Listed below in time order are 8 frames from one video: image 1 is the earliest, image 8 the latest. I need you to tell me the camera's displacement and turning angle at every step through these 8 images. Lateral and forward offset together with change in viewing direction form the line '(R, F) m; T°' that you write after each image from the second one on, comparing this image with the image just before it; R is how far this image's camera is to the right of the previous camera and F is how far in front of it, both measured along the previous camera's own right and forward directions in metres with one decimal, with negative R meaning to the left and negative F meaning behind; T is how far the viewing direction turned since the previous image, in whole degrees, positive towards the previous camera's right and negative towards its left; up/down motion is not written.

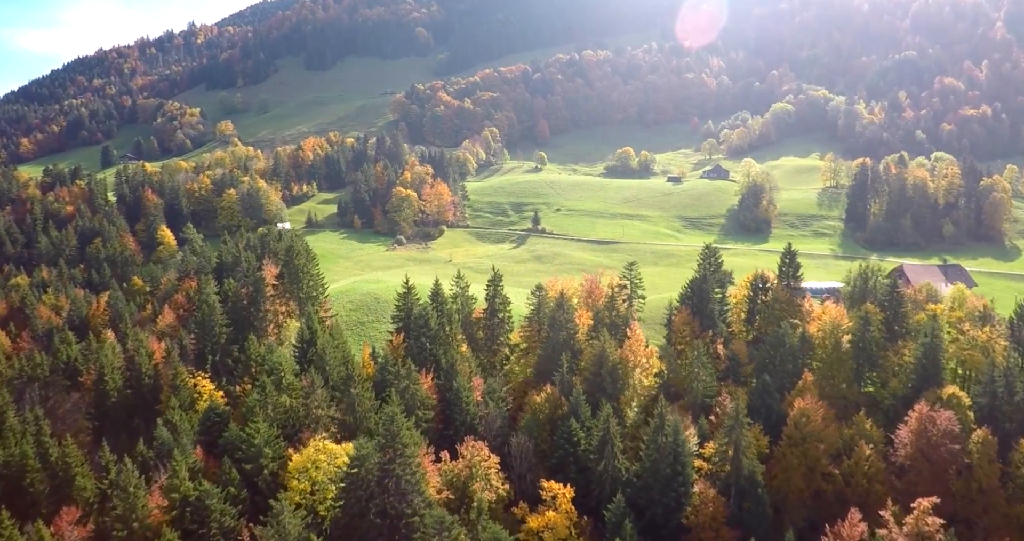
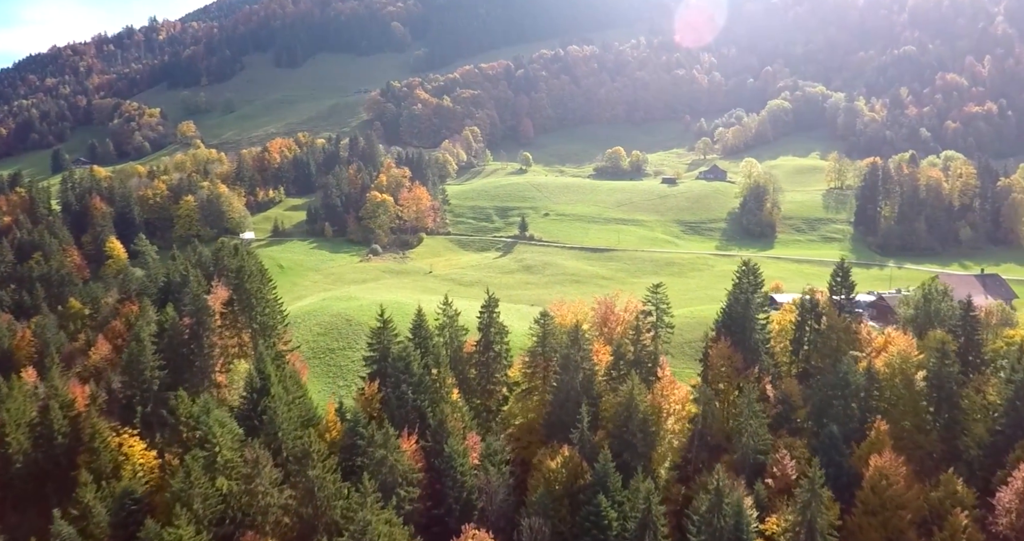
(-1.8, +13.2) m; +2°
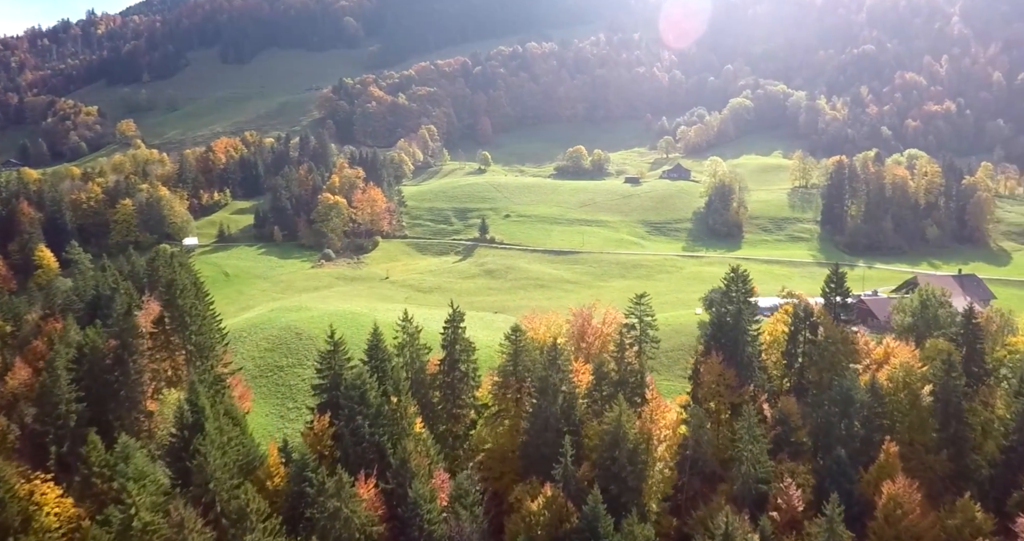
(-0.8, +6.3) m; +3°
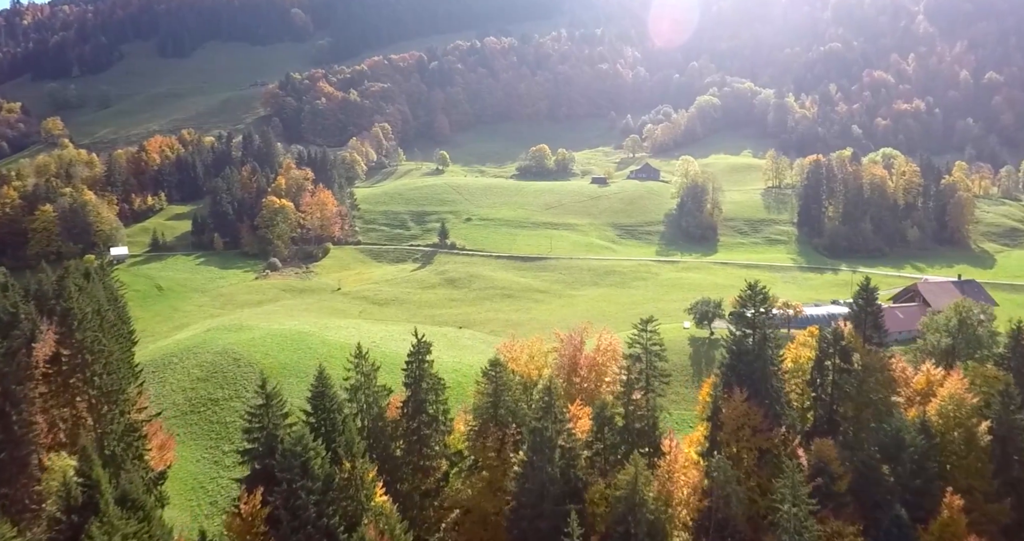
(-1.4, +10.0) m; +3°
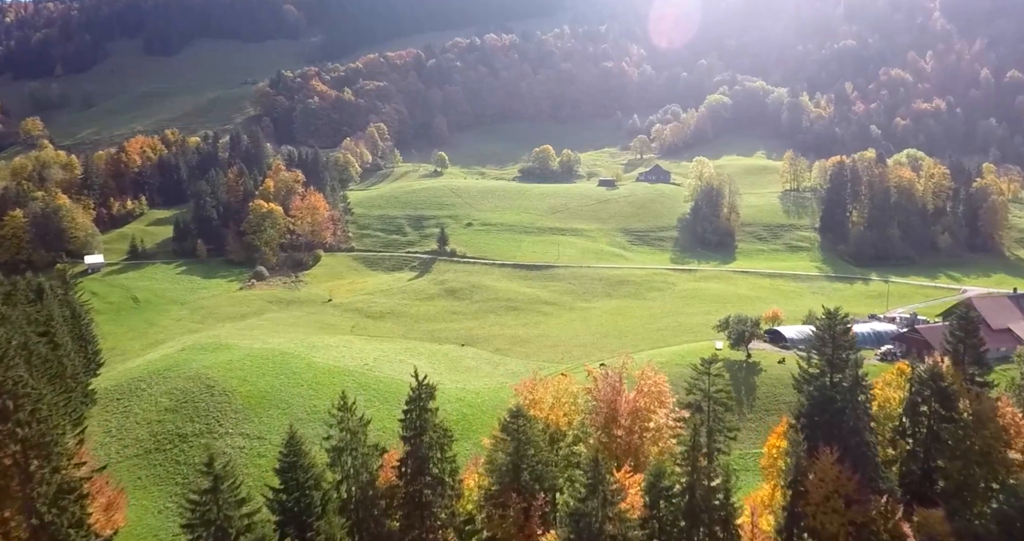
(-1.4, +9.2) m; 0°
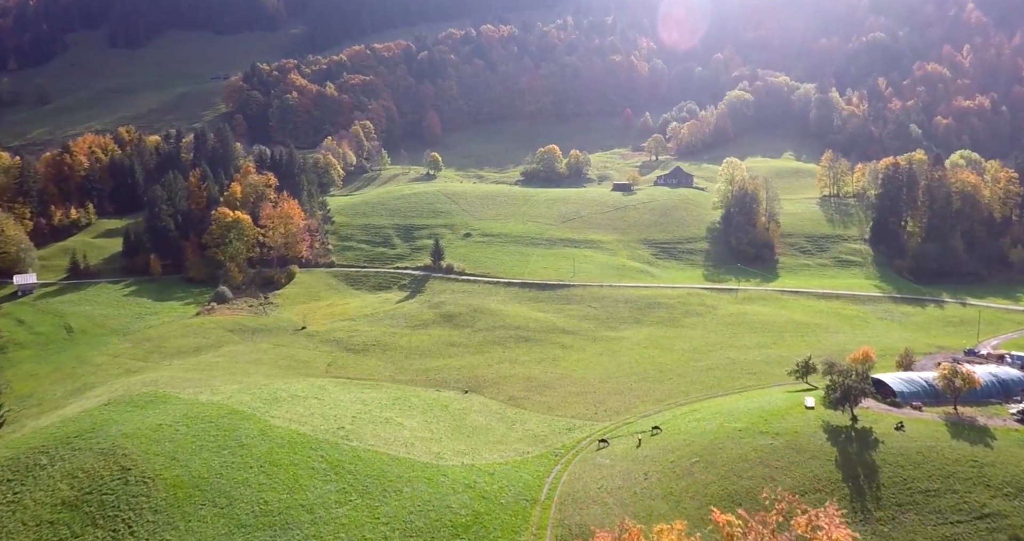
(-2.6, +18.4) m; +1°
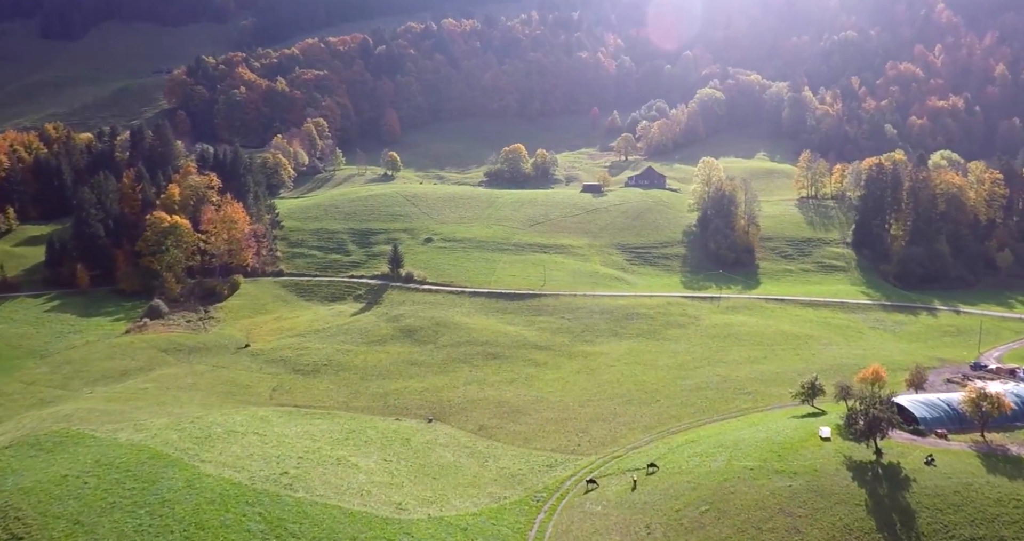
(-0.9, +8.1) m; +3°
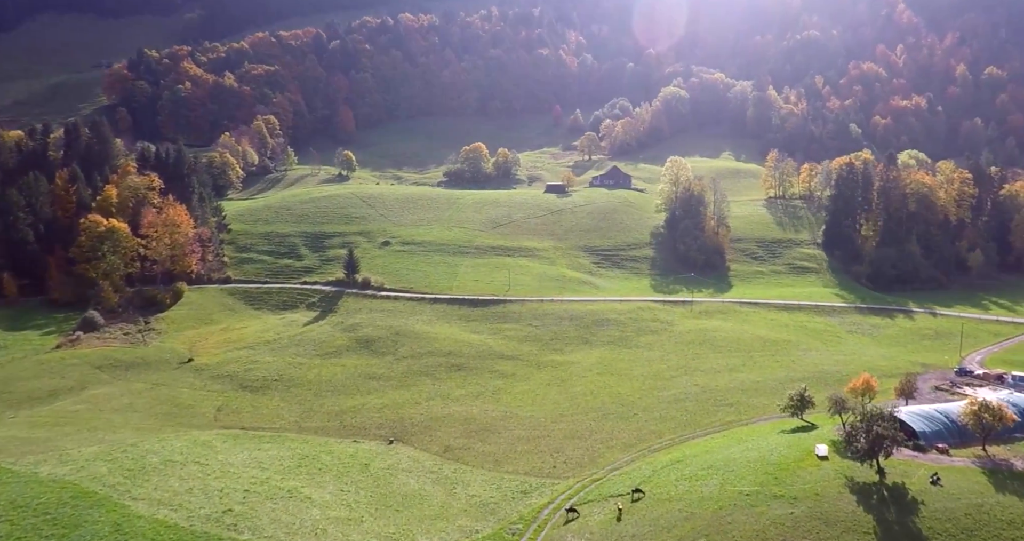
(-0.7, +4.8) m; +3°
